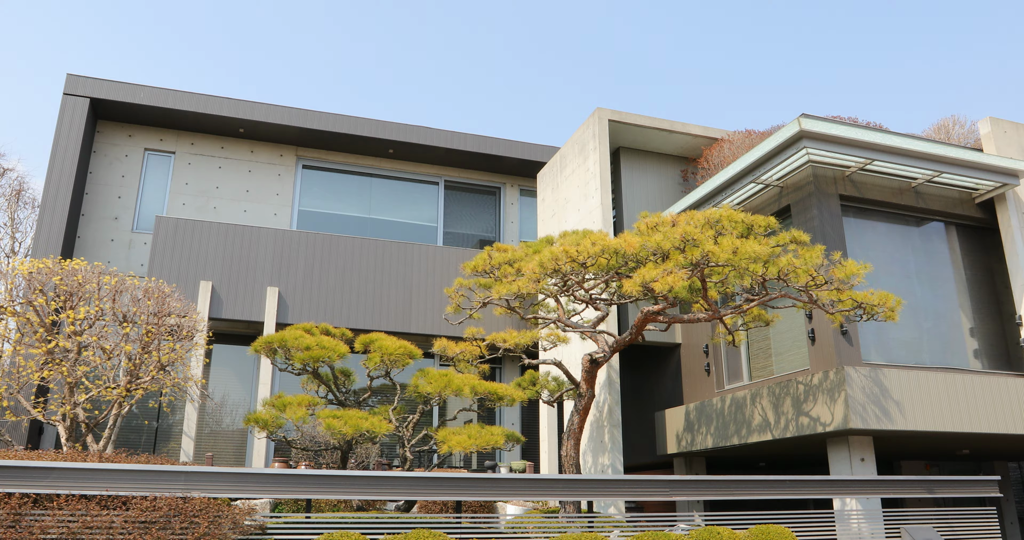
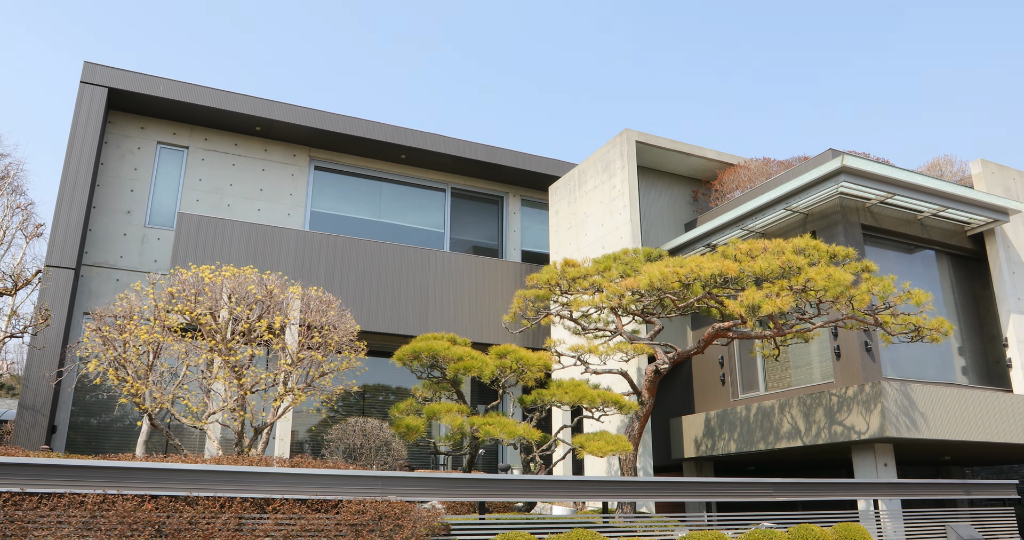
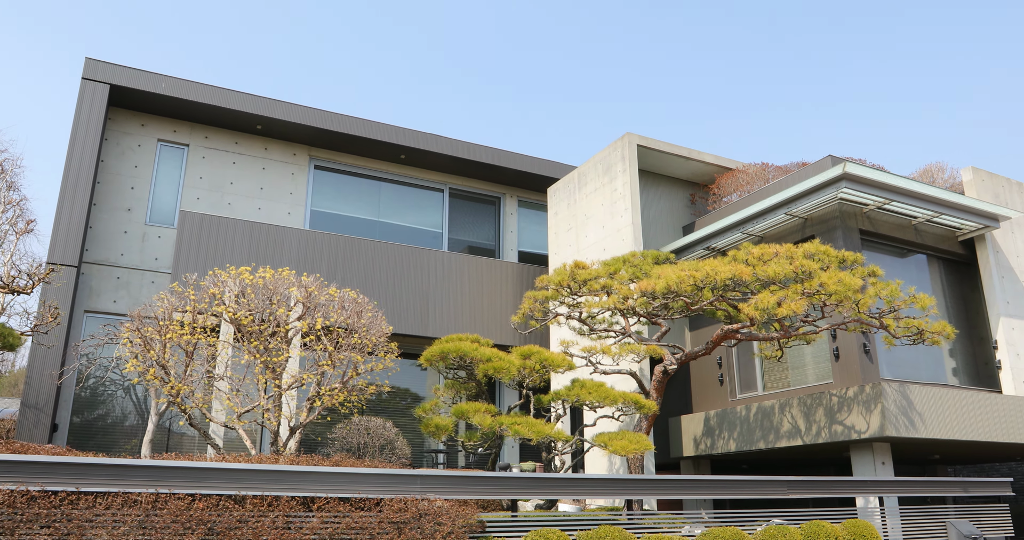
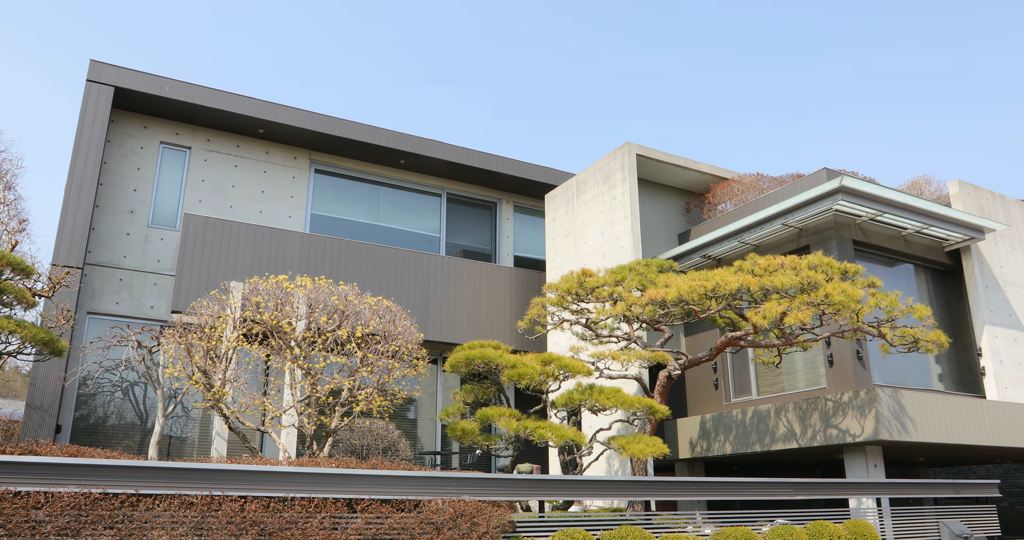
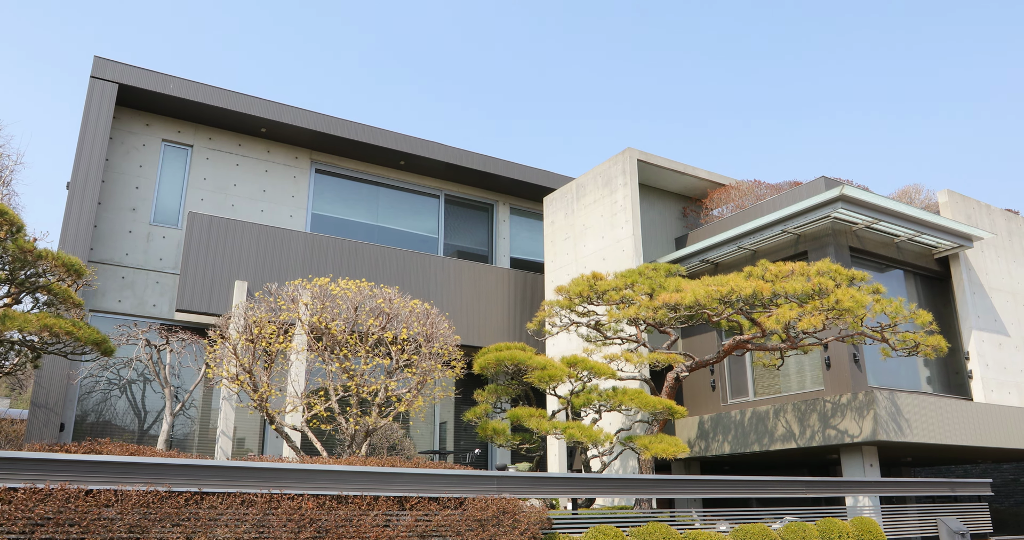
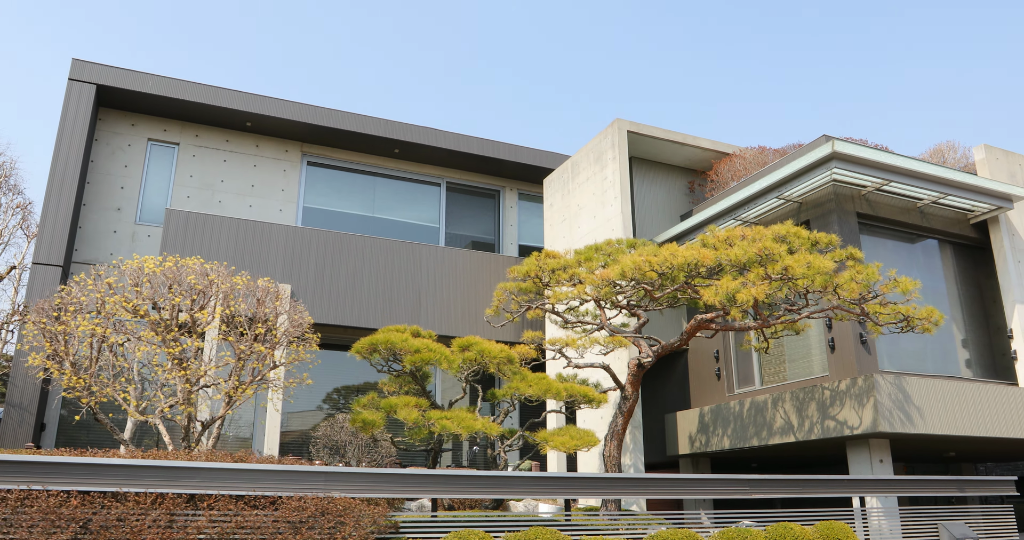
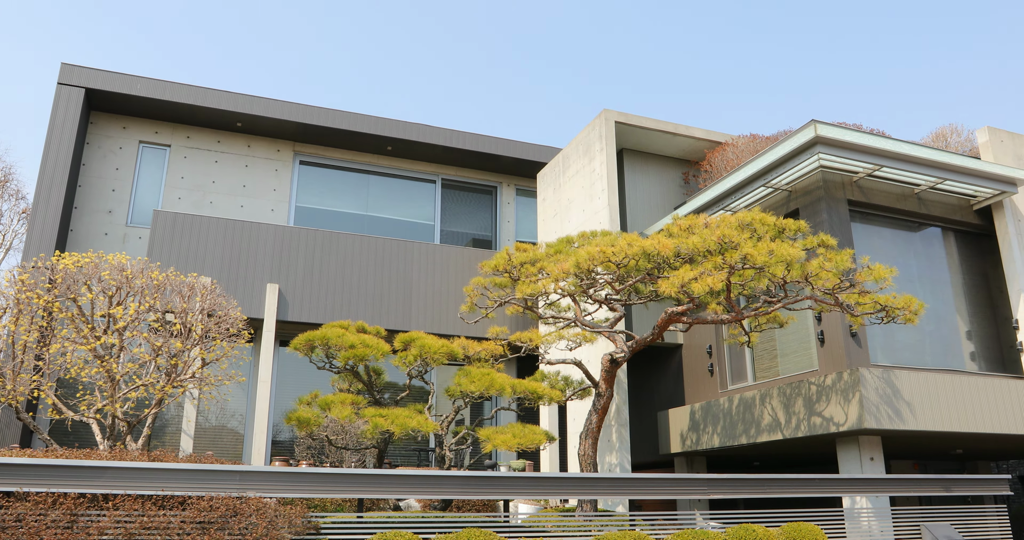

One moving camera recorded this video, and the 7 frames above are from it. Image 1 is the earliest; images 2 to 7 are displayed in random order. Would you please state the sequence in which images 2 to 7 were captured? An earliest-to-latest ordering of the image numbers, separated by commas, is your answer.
7, 6, 2, 3, 4, 5
